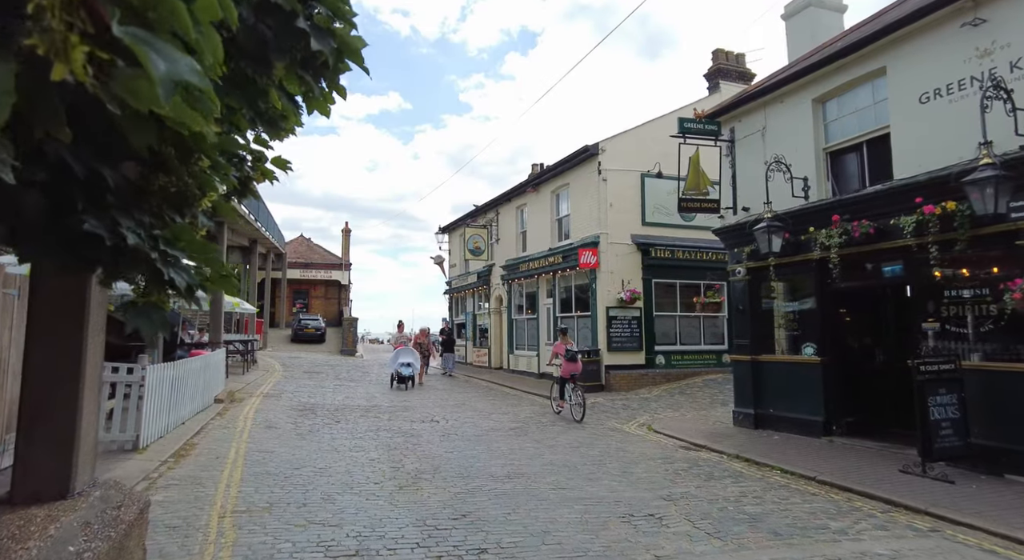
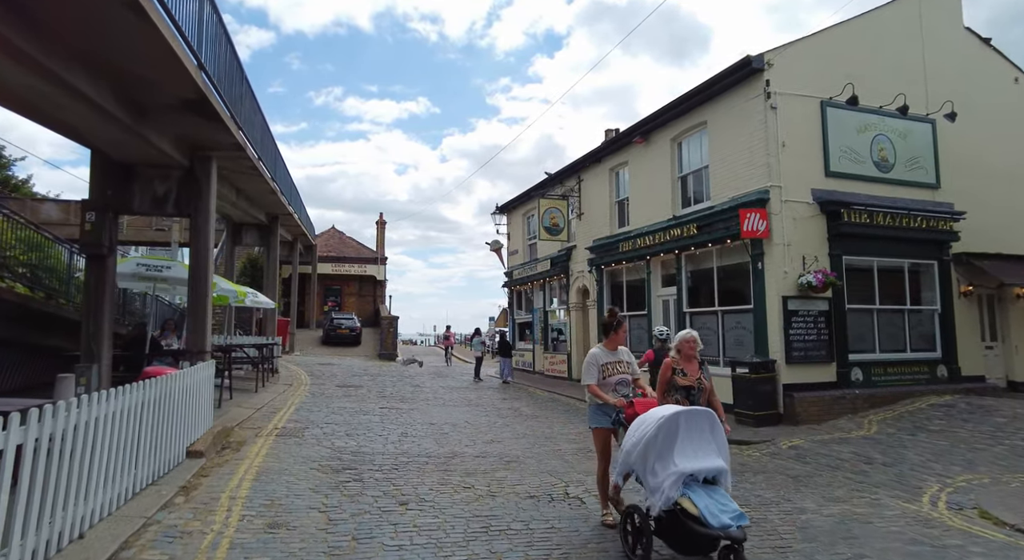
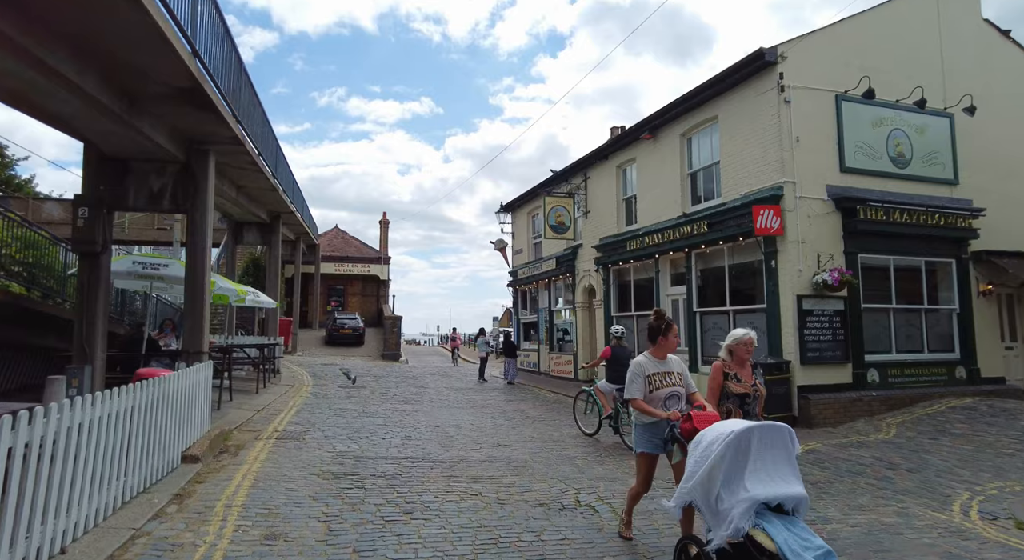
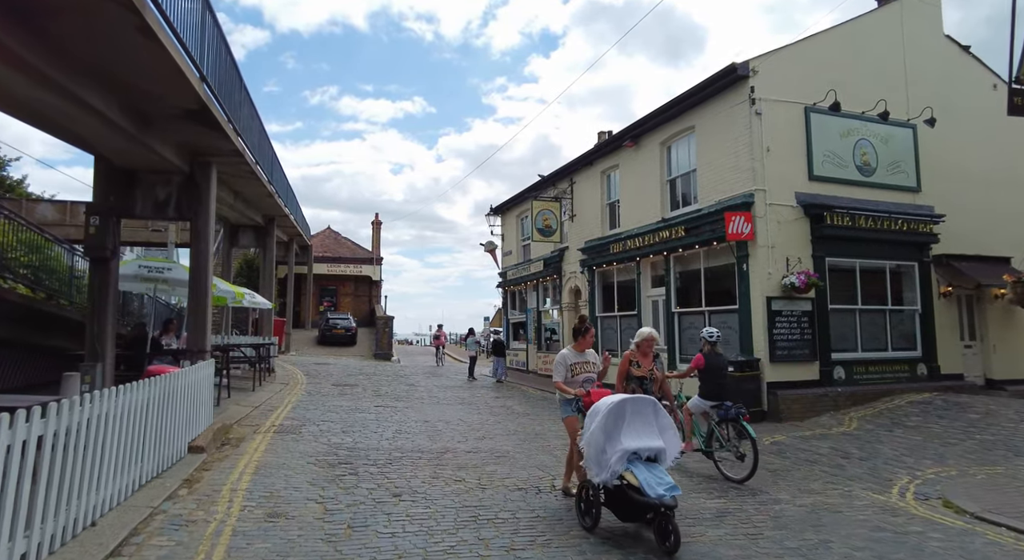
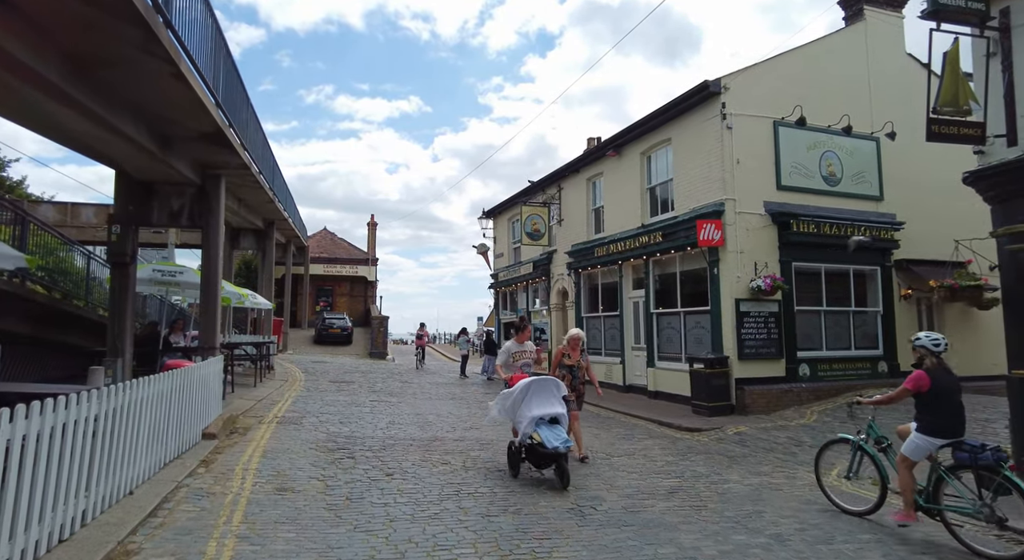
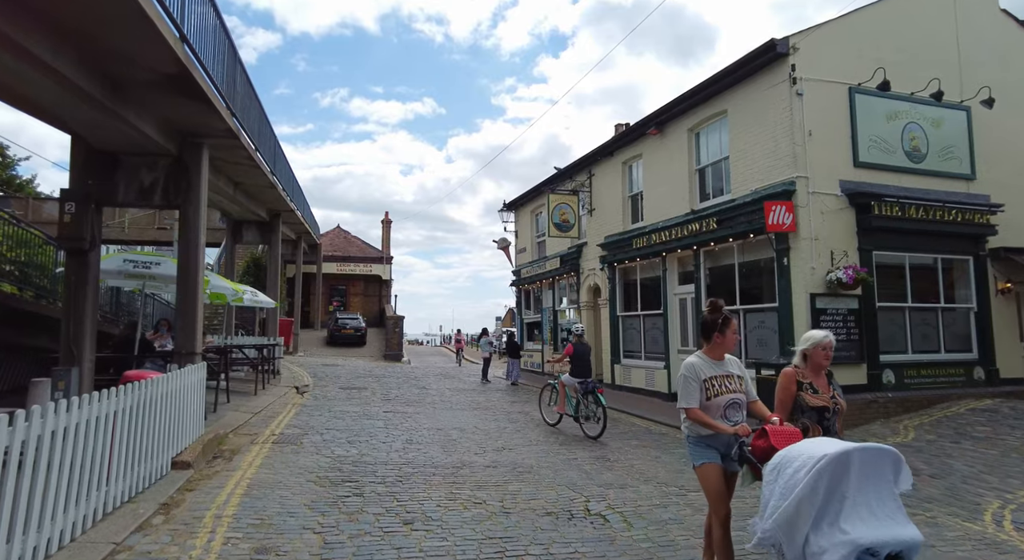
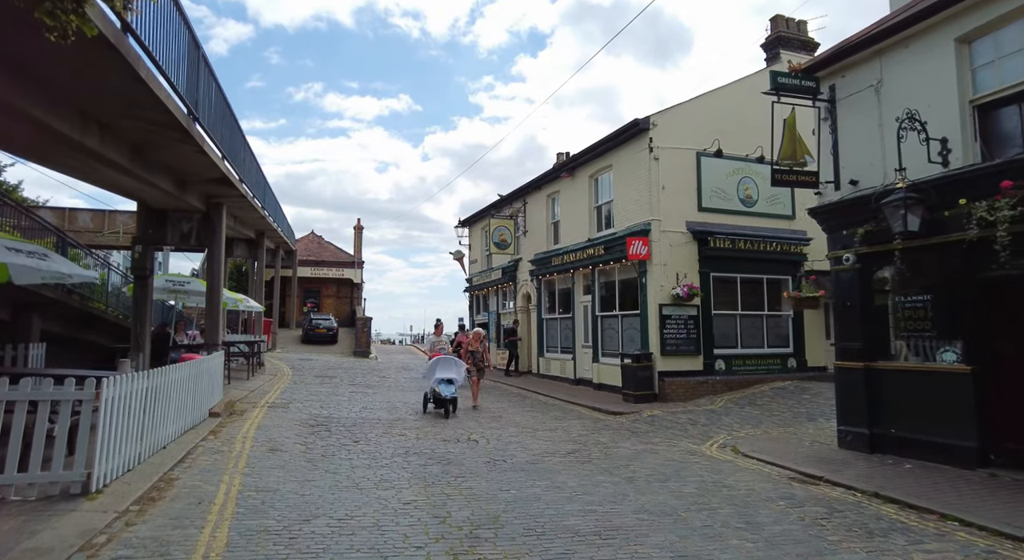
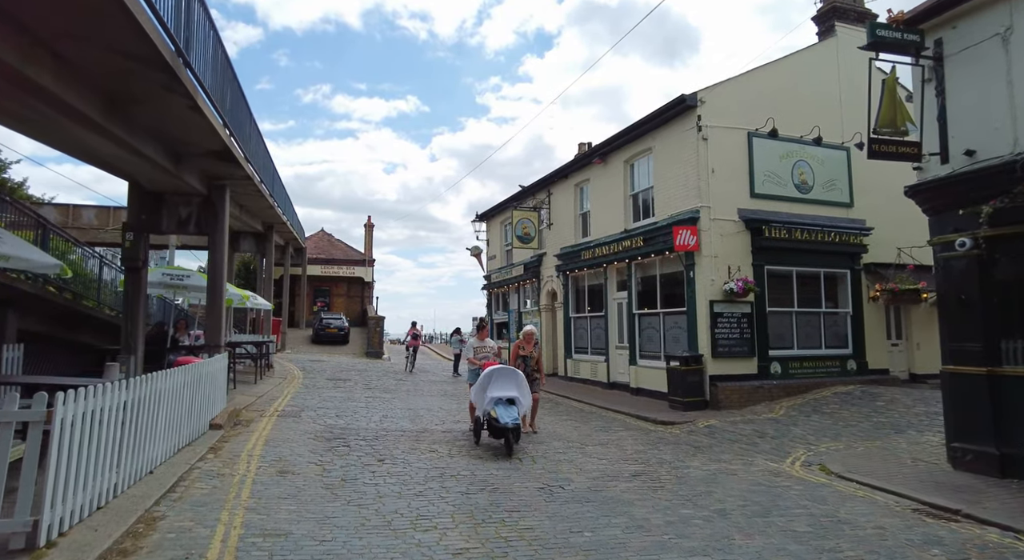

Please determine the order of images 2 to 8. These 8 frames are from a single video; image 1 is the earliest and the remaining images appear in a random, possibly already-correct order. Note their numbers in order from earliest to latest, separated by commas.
7, 8, 5, 4, 2, 3, 6
